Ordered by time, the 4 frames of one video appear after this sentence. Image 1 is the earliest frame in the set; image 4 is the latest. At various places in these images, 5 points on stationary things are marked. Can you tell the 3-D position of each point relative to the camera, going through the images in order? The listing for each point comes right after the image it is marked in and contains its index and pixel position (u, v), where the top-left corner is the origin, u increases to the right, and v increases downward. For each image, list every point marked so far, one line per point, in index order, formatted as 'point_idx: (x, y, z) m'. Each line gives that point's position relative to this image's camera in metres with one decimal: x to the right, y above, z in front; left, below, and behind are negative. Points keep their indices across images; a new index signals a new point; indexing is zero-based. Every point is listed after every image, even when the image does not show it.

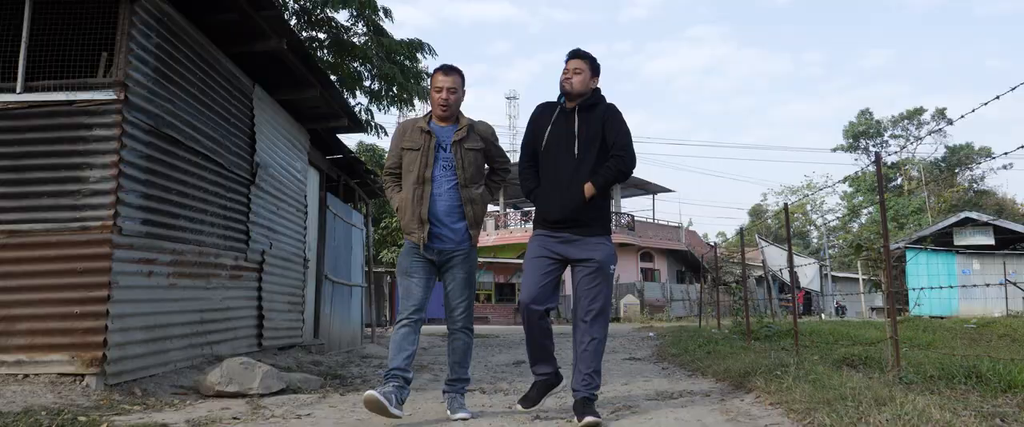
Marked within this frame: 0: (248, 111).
0: (-2.4, +0.9, +6.6) m
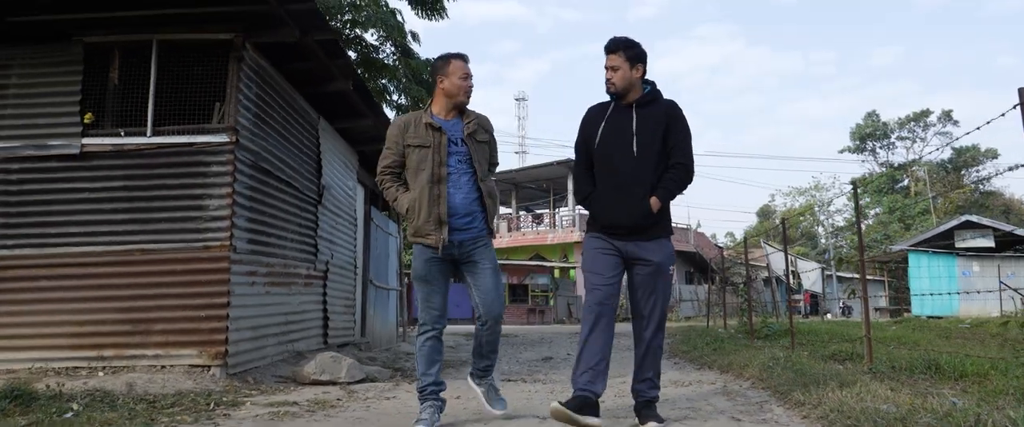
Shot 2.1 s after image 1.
0: (-2.0, +0.8, +7.7) m
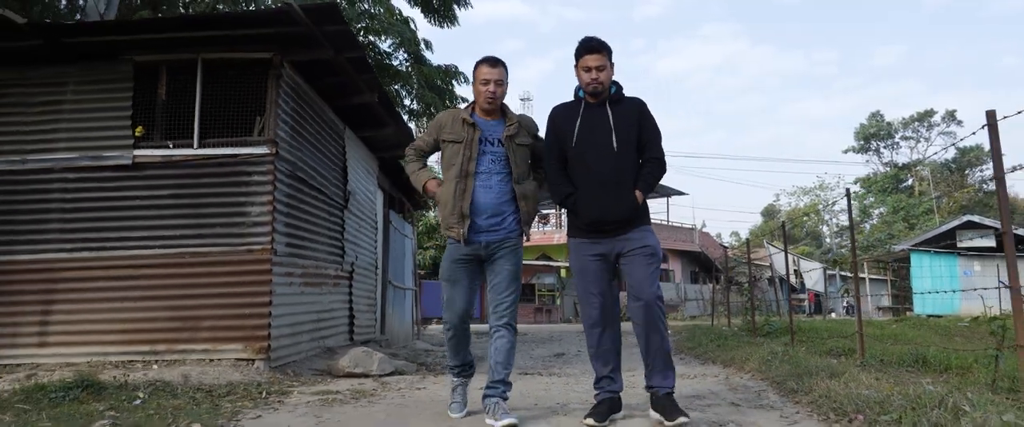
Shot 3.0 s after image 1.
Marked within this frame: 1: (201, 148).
0: (-1.9, +0.7, +8.2) m
1: (-2.6, +0.6, +6.2) m
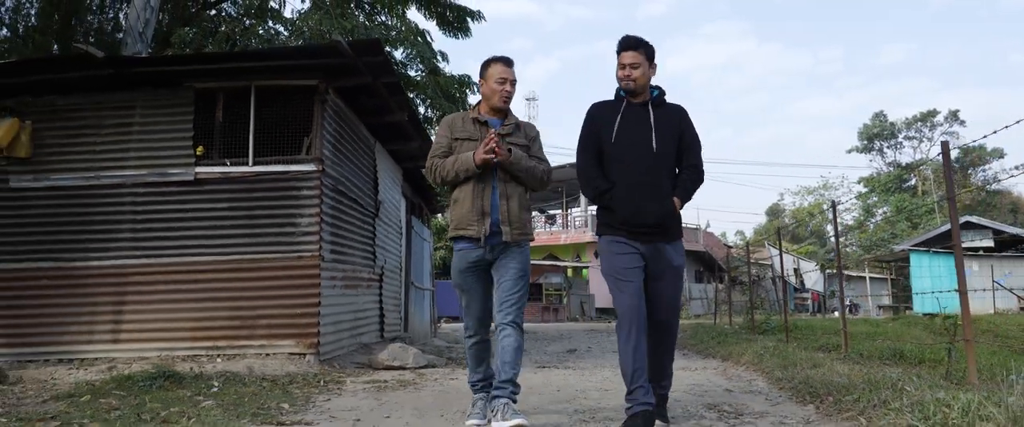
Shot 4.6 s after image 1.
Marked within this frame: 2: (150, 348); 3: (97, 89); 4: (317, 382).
0: (-1.7, +0.6, +8.9) m
1: (-2.4, +0.5, +7.0) m
2: (-3.3, -1.2, +6.8) m
3: (-4.0, +1.2, +7.2) m
4: (-1.5, -1.3, +5.6) m
